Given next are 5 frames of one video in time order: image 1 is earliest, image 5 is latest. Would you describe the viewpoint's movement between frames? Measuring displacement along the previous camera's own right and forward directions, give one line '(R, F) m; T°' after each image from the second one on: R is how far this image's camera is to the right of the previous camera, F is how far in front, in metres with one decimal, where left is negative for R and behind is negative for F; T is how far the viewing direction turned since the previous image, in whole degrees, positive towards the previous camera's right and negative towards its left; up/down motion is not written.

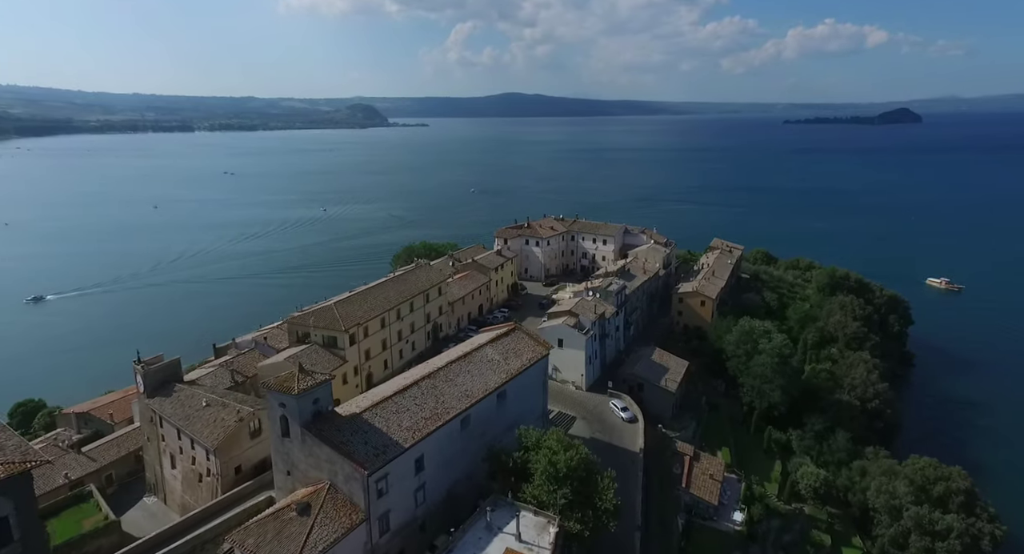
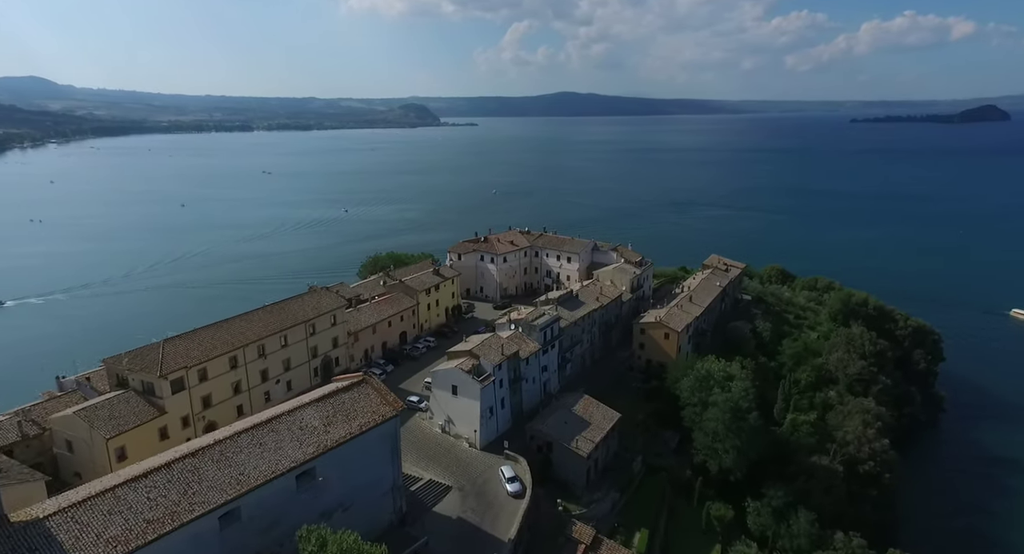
(+7.9, +5.6) m; -5°
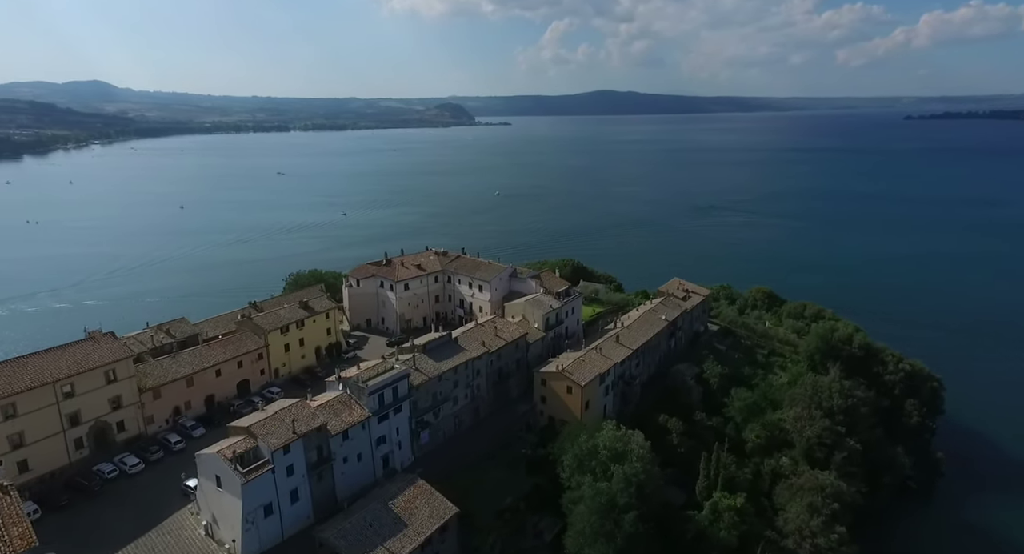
(+9.3, +7.1) m; -3°
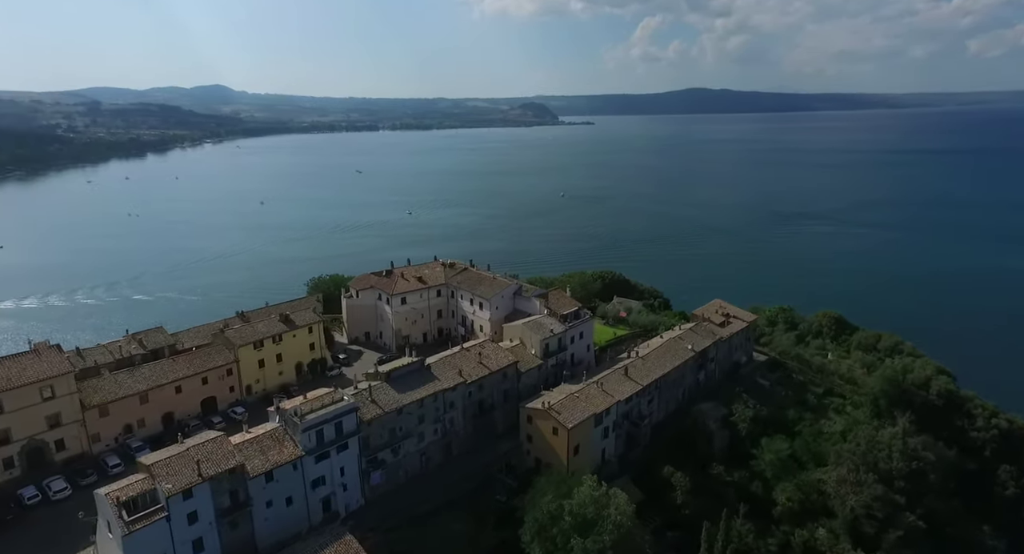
(+4.8, +4.1) m; -8°
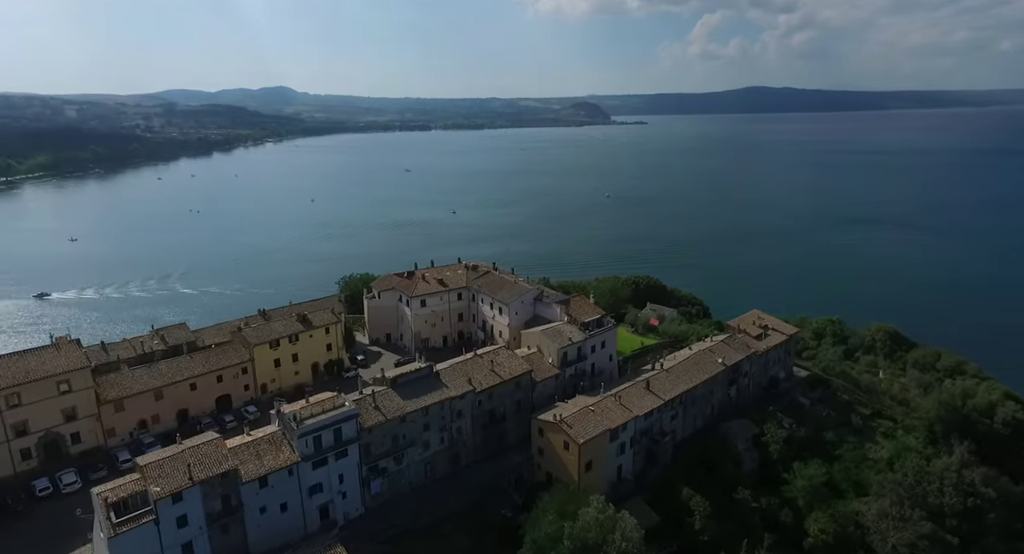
(+1.7, +1.2) m; -5°
